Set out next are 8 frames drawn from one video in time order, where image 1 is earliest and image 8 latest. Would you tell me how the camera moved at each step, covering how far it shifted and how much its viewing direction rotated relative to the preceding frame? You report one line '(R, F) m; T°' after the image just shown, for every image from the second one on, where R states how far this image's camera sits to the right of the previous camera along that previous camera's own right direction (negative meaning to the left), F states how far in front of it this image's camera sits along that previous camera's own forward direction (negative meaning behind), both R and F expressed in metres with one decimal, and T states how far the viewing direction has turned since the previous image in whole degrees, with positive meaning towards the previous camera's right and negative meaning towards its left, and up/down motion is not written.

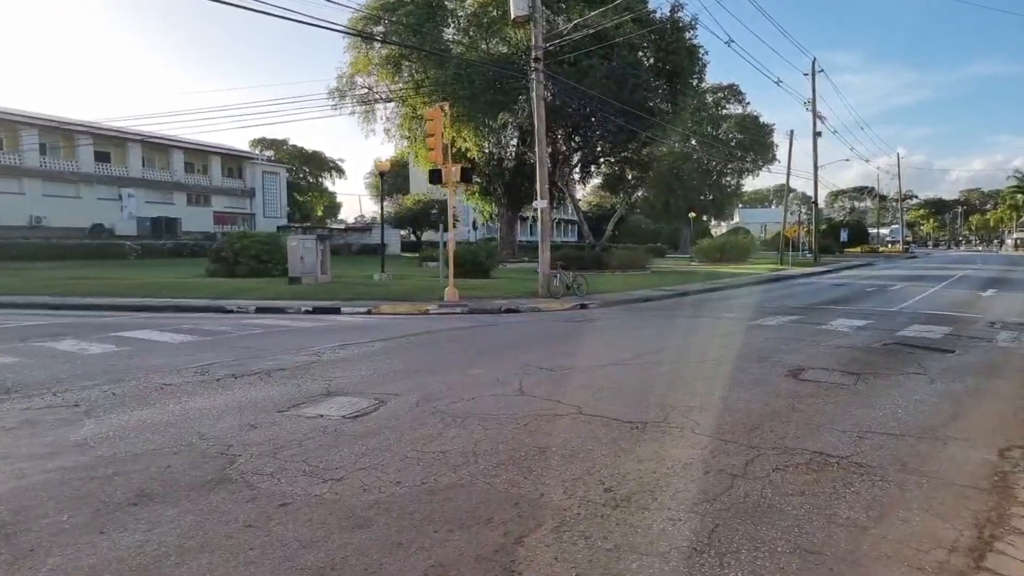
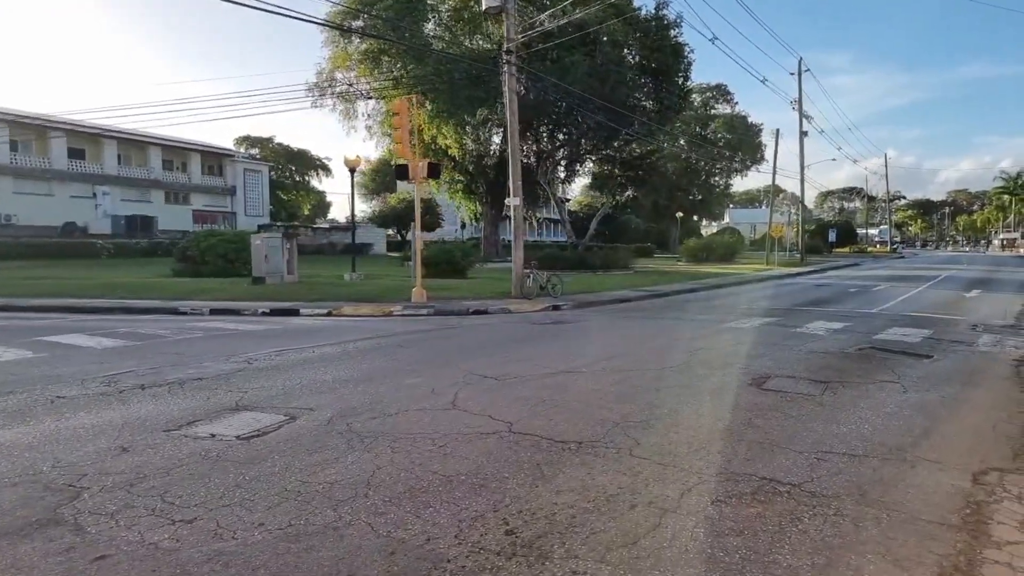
(+0.6, +0.7) m; +1°
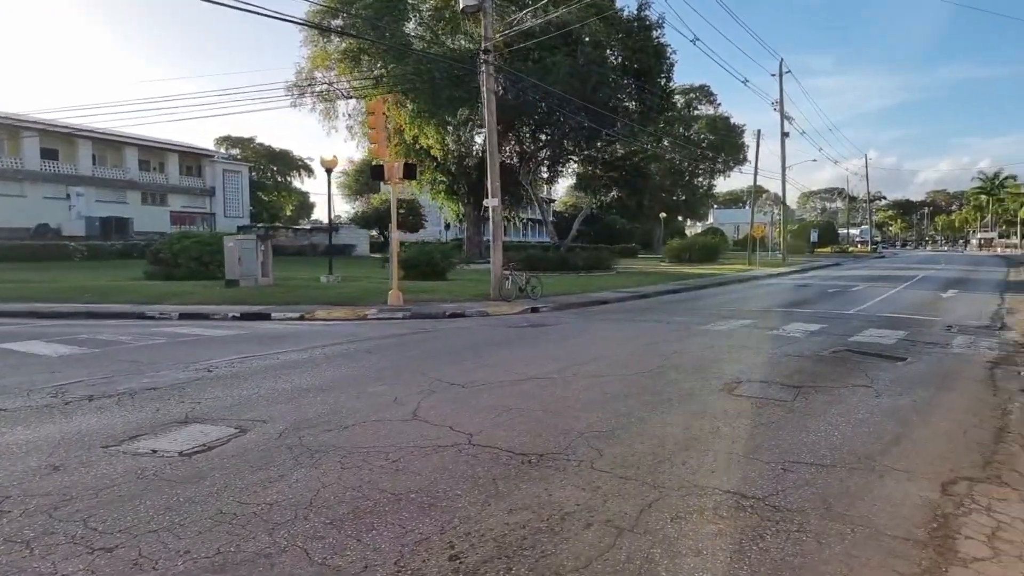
(+0.2, +0.2) m; +1°
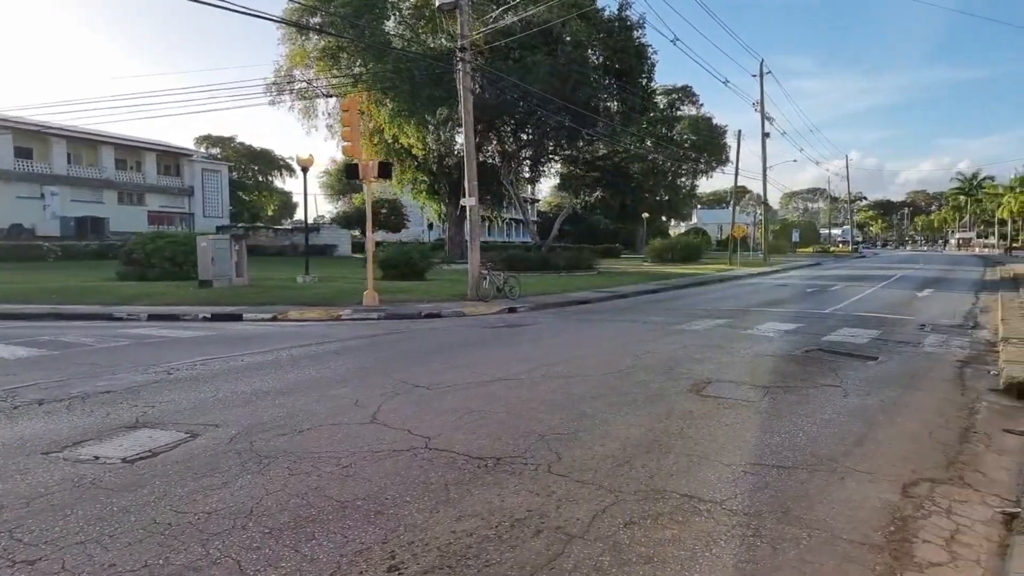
(+0.2, +0.1) m; +1°
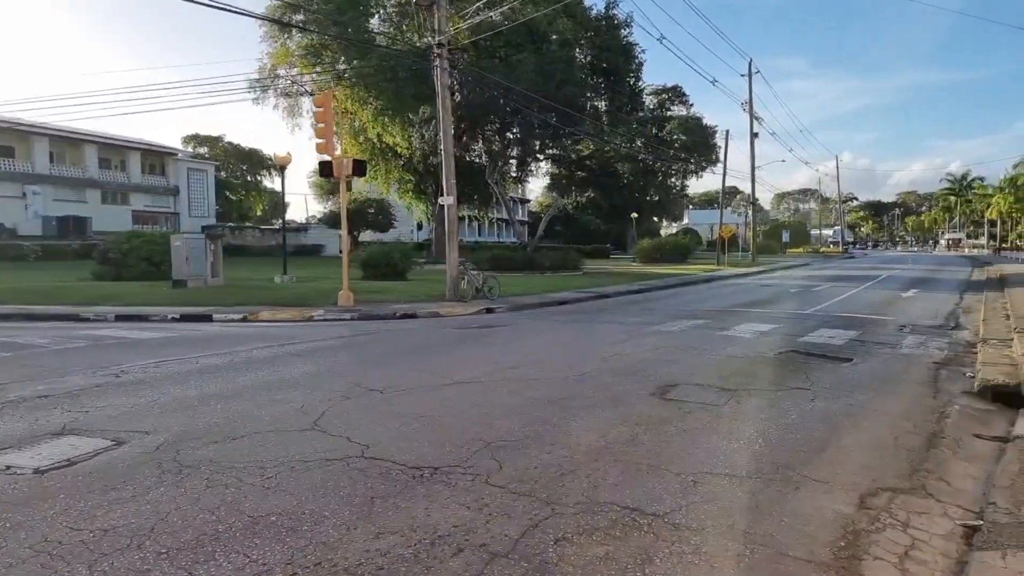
(+0.4, +0.3) m; +1°
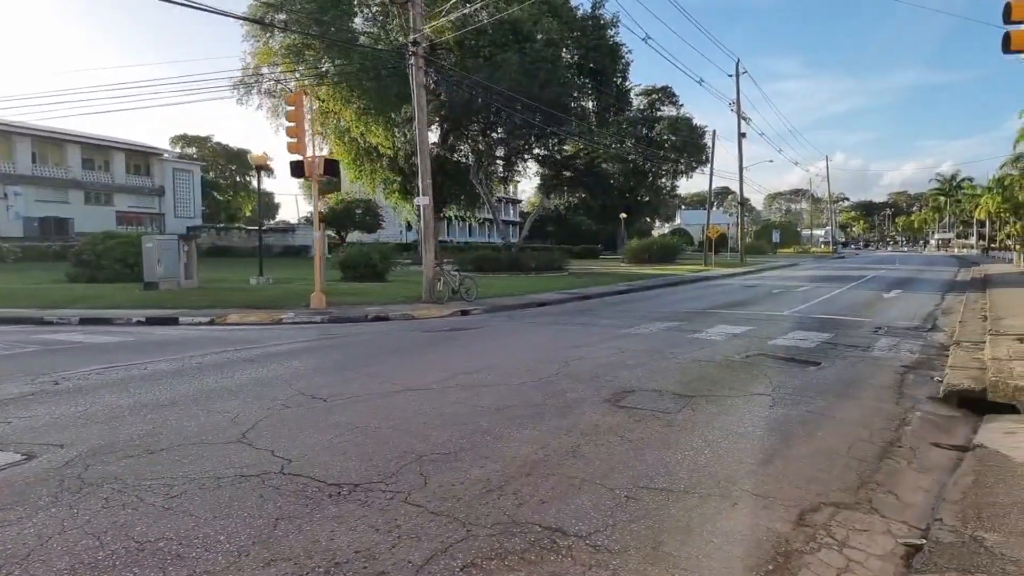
(+0.5, +0.3) m; +1°
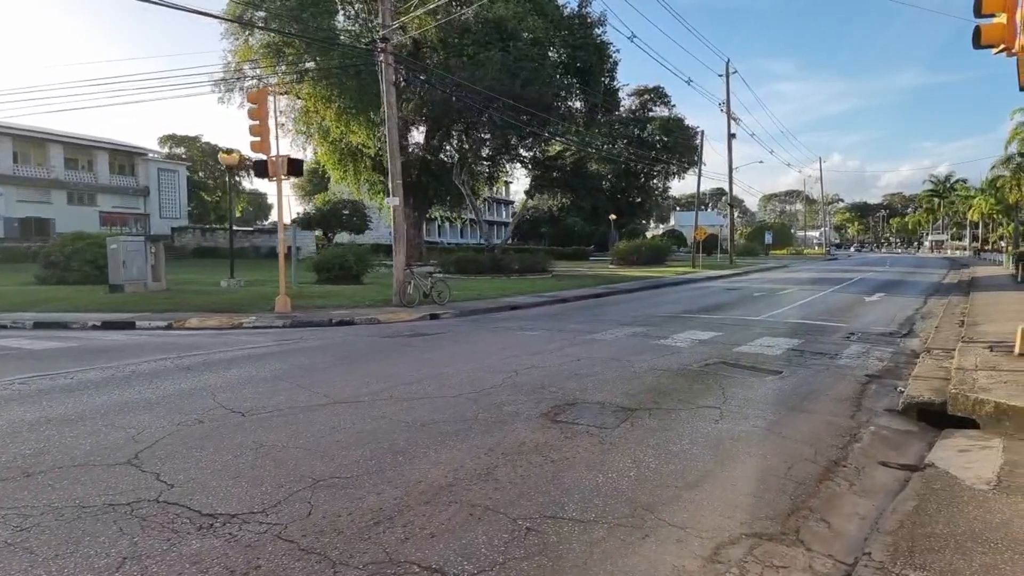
(+0.6, +0.4) m; 0°
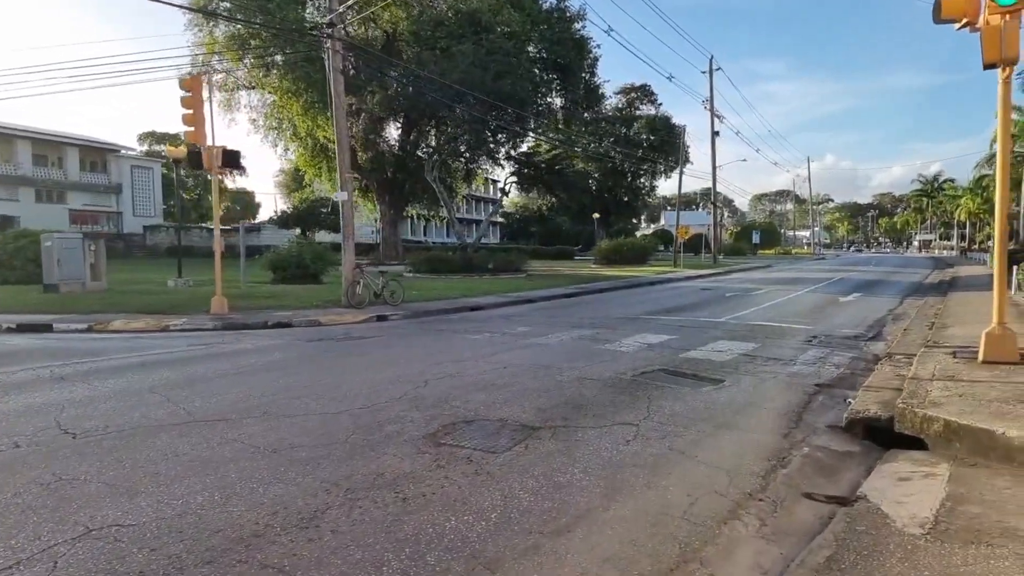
(+1.0, +0.9) m; +1°
